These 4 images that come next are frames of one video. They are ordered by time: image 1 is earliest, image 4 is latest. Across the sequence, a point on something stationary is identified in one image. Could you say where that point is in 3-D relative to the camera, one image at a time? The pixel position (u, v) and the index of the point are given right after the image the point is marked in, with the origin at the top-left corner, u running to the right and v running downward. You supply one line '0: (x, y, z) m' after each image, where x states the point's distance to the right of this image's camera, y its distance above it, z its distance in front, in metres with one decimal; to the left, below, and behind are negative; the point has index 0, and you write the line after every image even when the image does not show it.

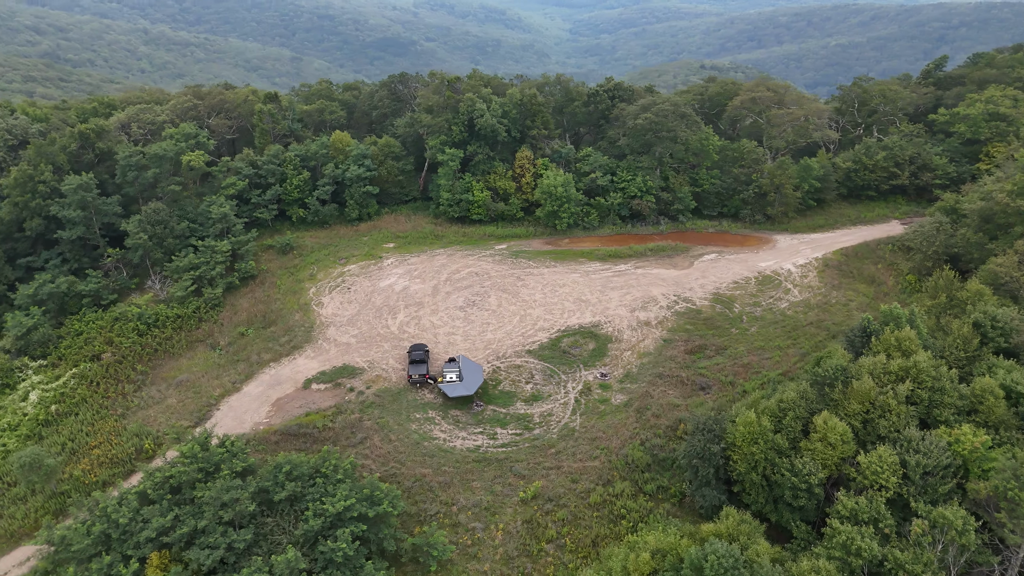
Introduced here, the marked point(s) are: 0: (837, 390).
0: (+7.8, -2.4, +17.3) m
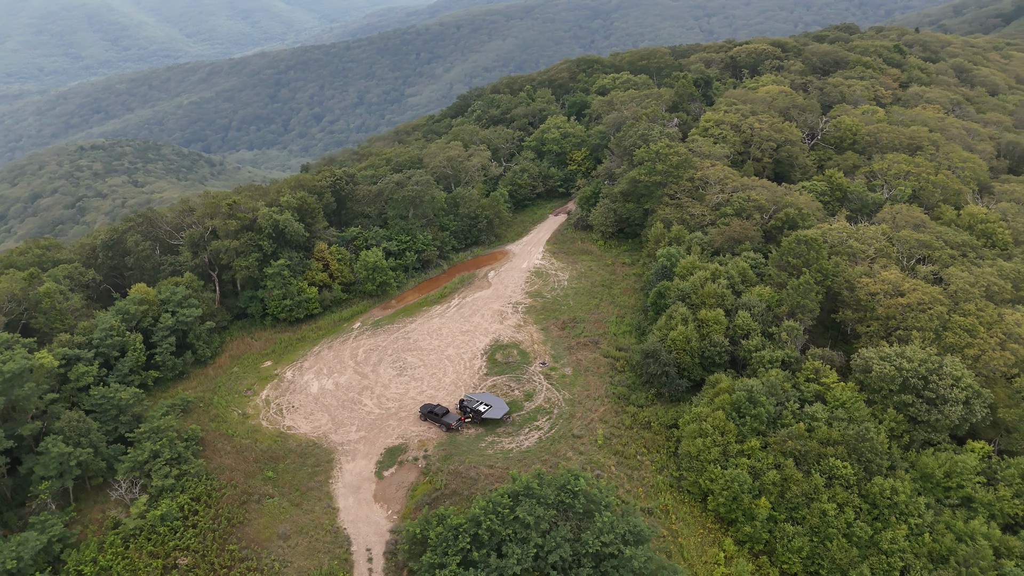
0: (+7.3, -0.4, +29.9) m
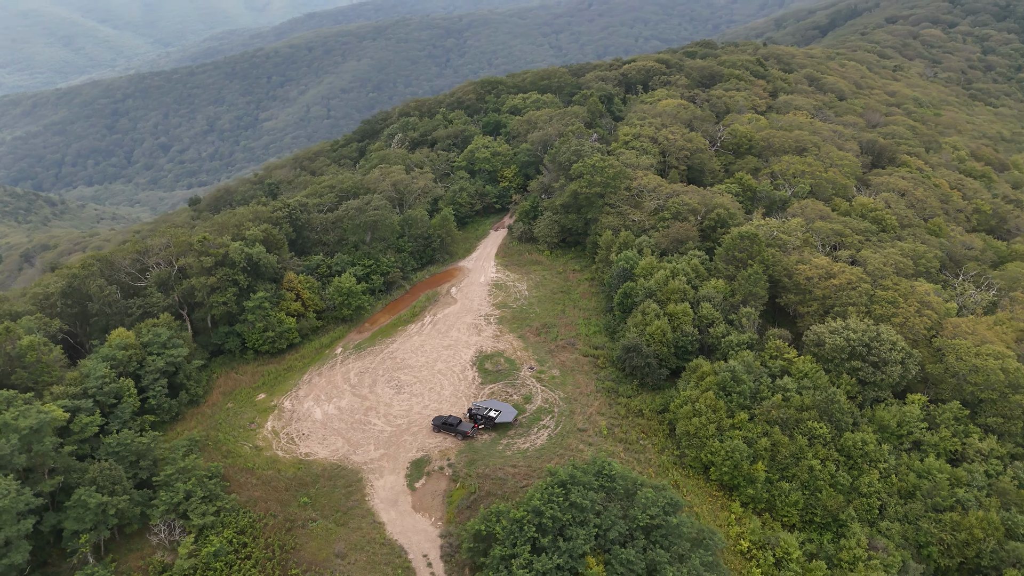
0: (+6.5, -0.3, +32.9) m
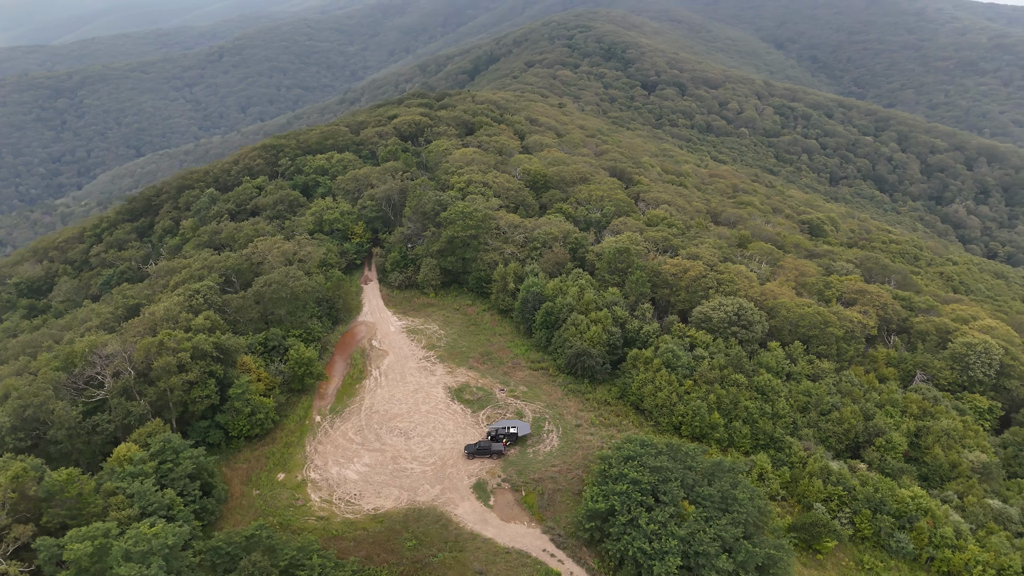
0: (+3.5, -1.1, +39.7) m
